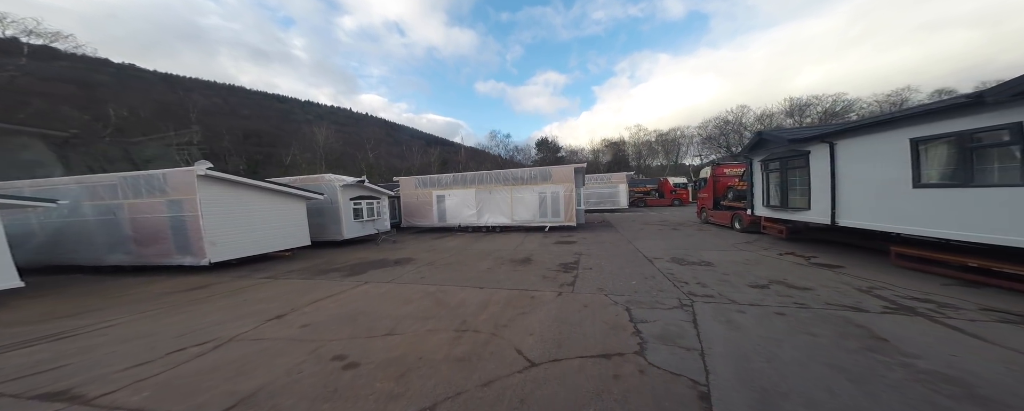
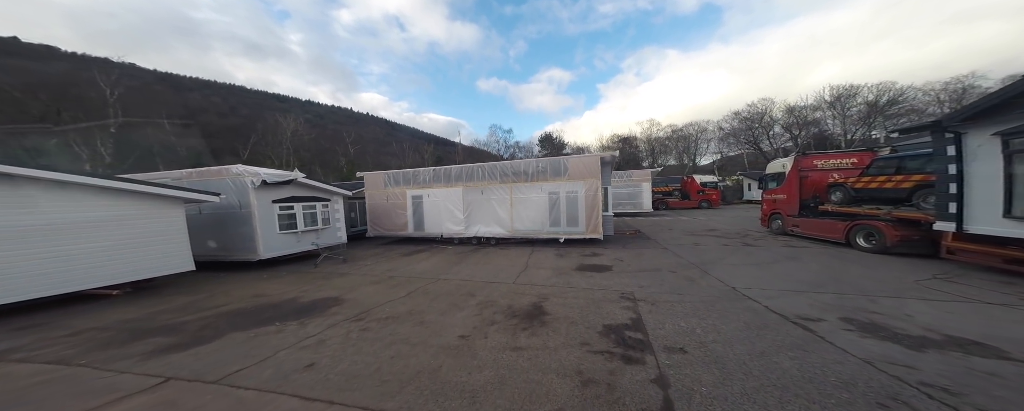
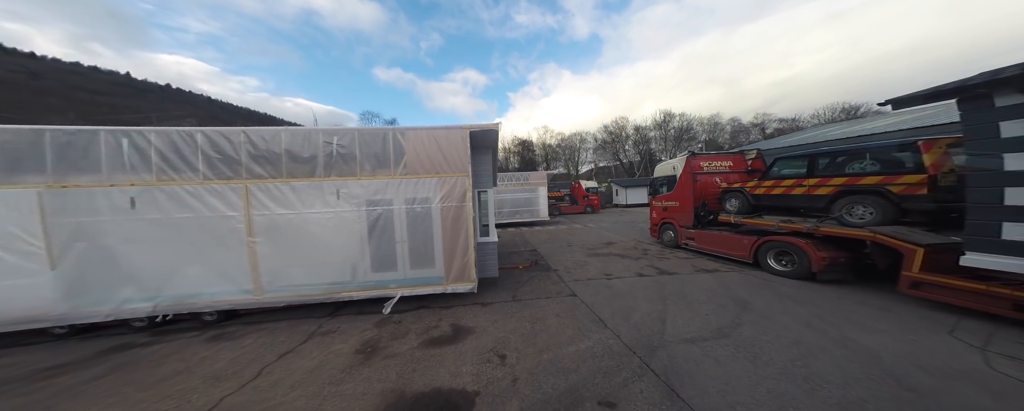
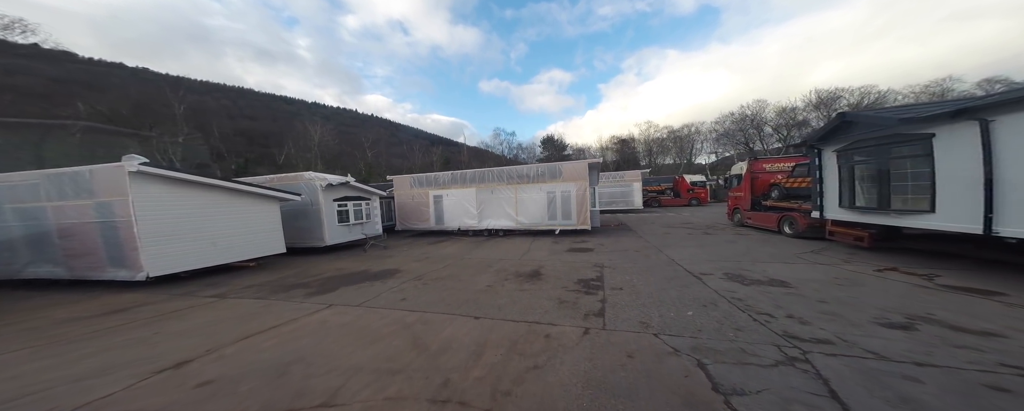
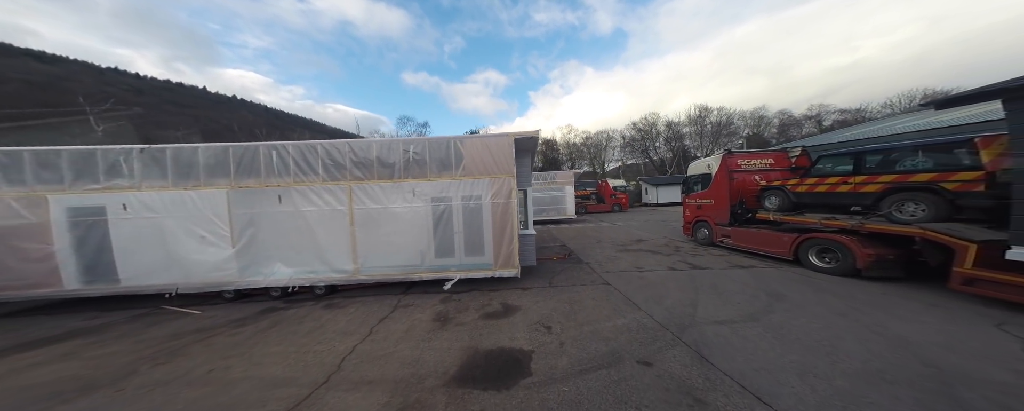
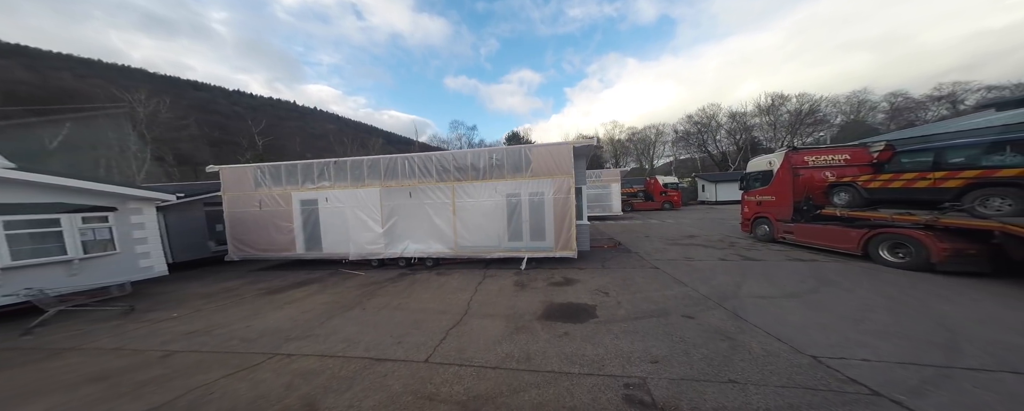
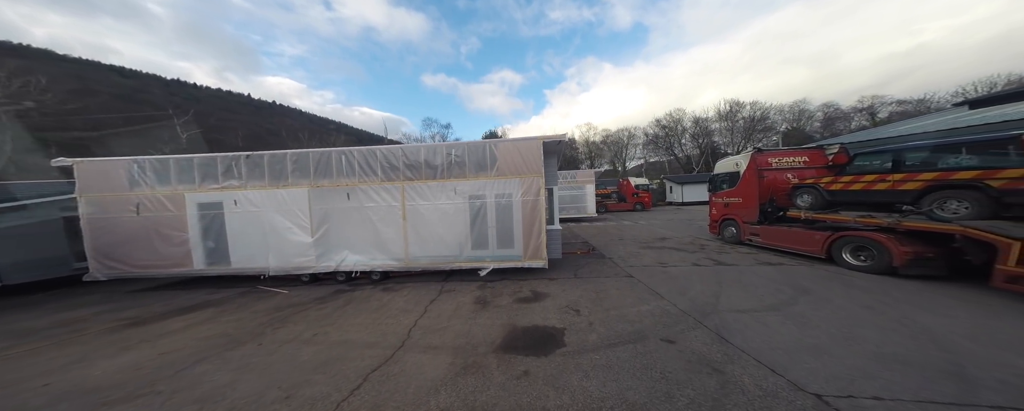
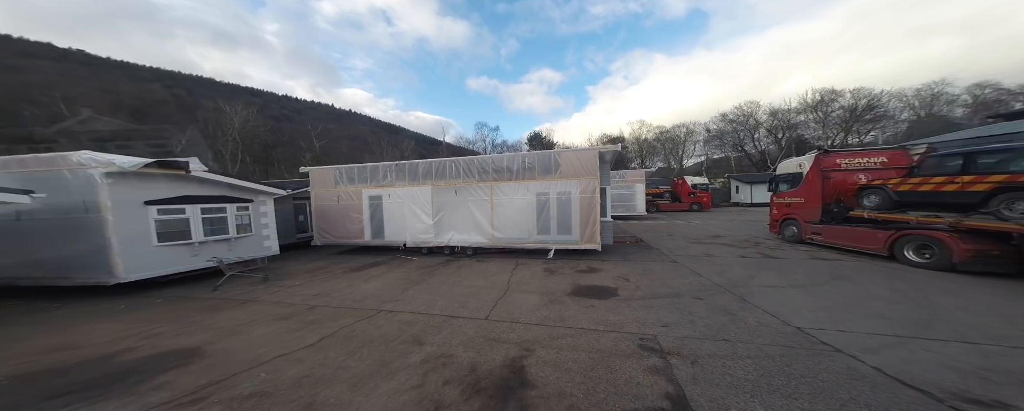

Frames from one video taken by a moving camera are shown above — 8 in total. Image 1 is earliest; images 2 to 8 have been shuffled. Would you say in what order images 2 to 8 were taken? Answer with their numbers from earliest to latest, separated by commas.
4, 2, 8, 6, 7, 5, 3
